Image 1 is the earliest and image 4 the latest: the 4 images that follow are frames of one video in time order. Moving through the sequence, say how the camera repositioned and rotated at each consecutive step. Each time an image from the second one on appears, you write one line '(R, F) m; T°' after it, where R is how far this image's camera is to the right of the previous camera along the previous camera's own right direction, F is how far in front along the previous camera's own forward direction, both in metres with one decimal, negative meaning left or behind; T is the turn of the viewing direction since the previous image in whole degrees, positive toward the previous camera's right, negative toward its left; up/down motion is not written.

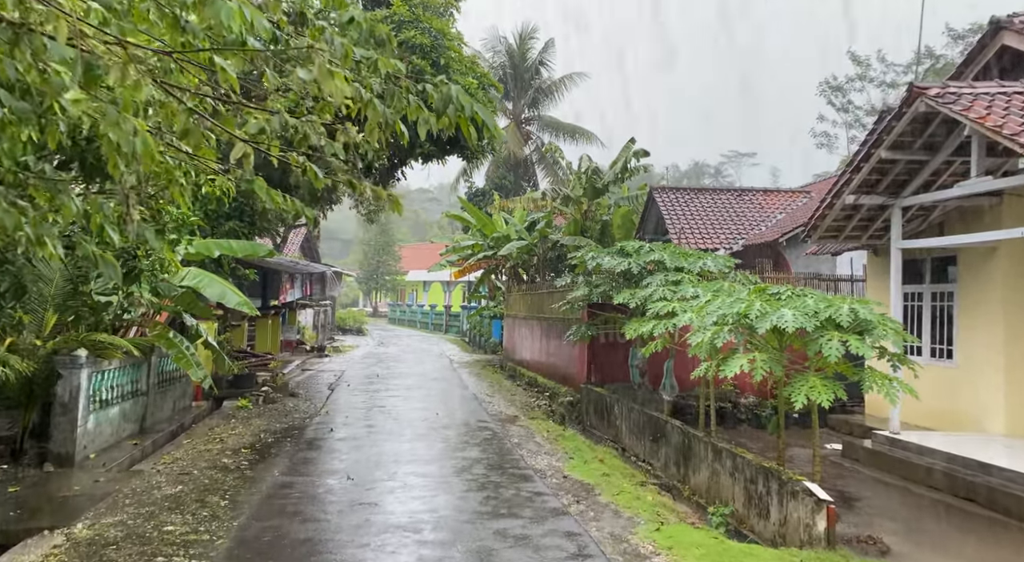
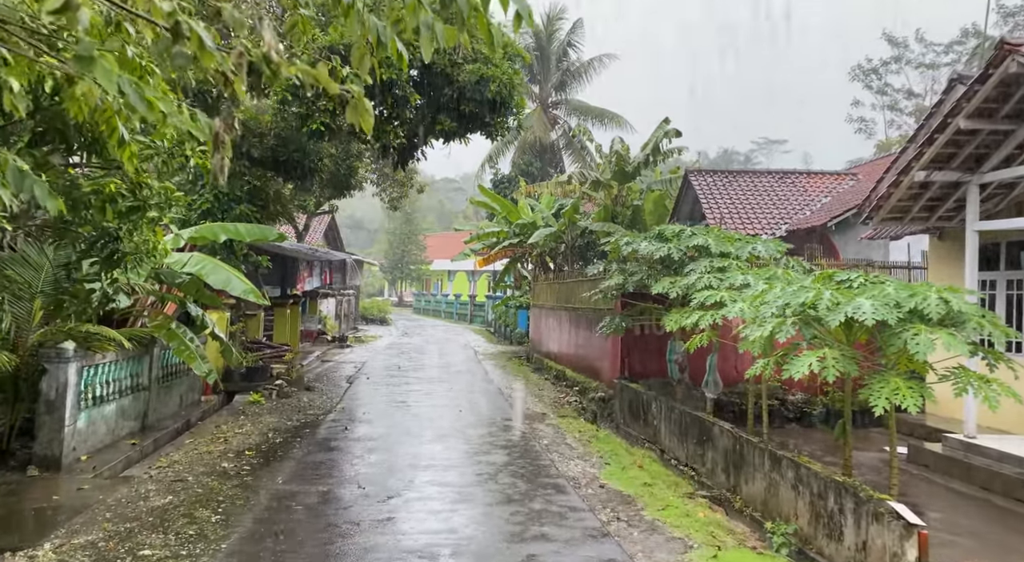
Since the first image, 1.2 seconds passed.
(0.0, +0.7) m; -2°
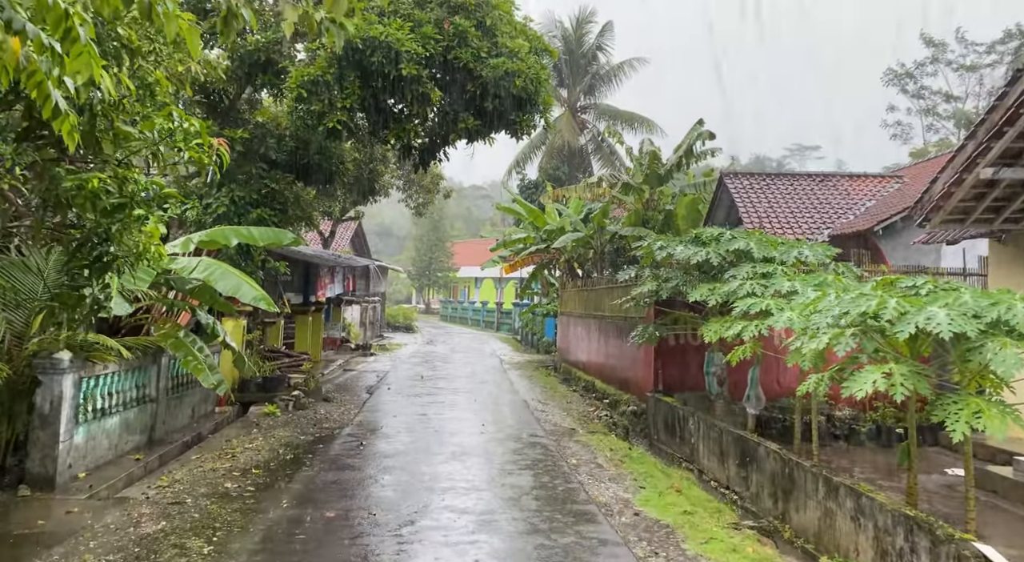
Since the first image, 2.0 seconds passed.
(0.0, +0.5) m; -2°
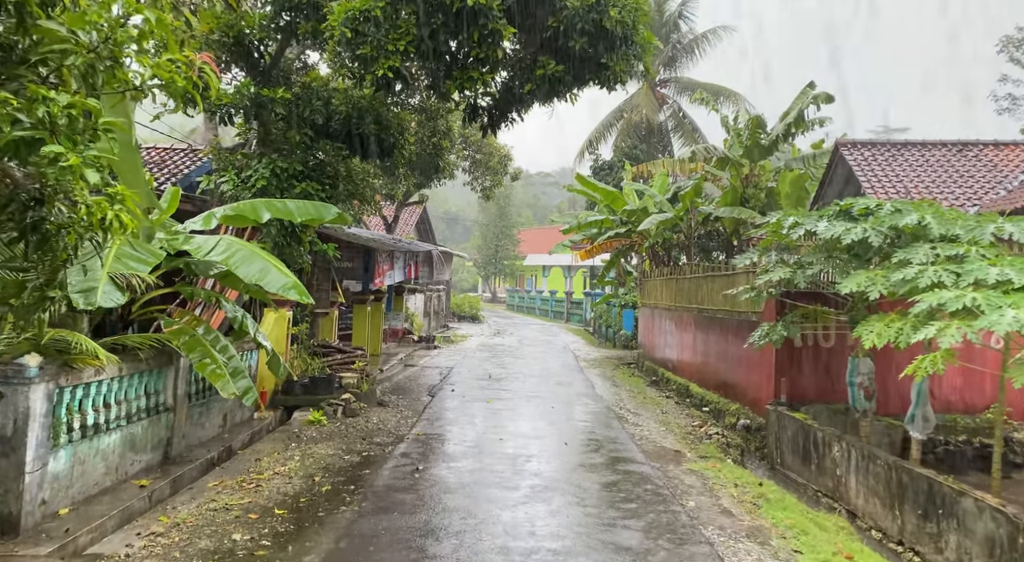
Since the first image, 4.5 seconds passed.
(-0.2, +1.5) m; -5°
